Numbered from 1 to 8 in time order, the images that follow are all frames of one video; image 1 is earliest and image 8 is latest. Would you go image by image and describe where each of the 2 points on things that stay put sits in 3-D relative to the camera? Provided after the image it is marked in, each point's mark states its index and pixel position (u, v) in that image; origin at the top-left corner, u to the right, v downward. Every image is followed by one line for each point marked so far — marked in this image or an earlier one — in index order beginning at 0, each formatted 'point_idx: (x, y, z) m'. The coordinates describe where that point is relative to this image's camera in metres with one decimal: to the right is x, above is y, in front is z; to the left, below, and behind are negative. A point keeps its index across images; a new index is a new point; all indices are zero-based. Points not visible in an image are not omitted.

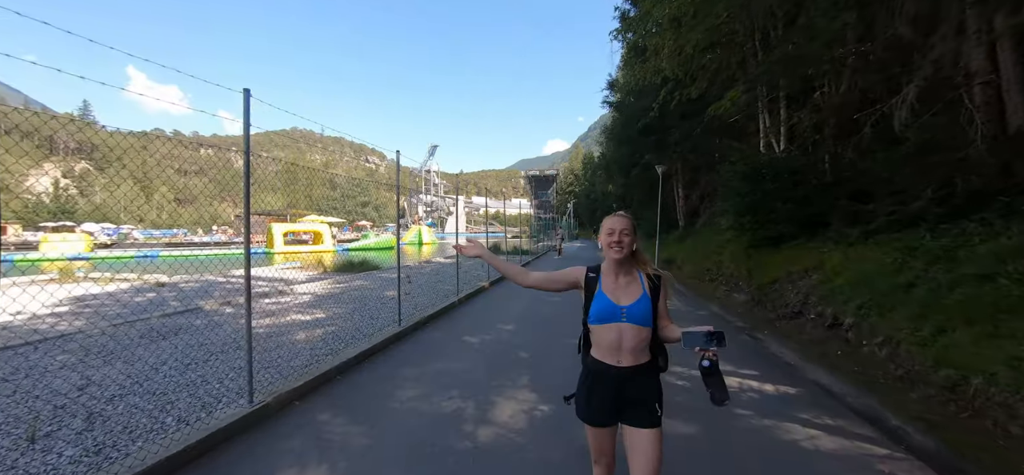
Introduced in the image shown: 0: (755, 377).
0: (+2.8, -1.6, +4.0) m
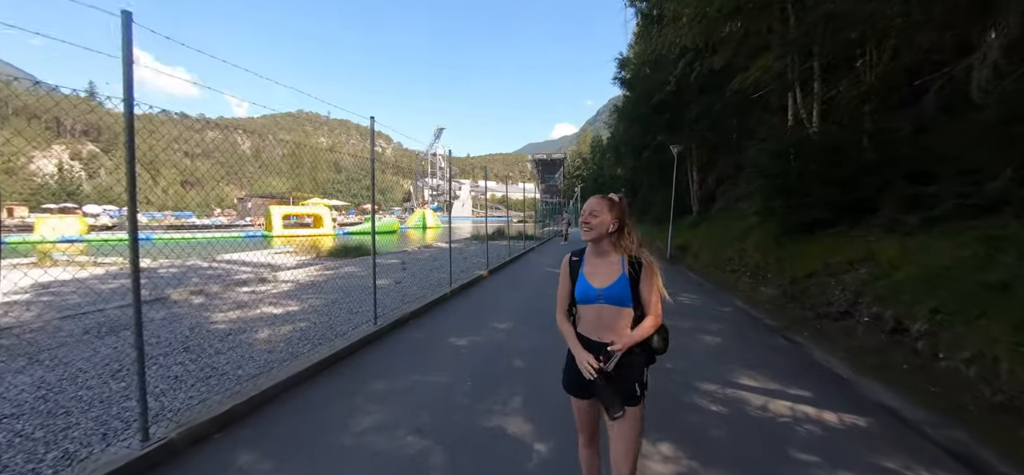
0: (+2.7, -1.5, +3.2) m
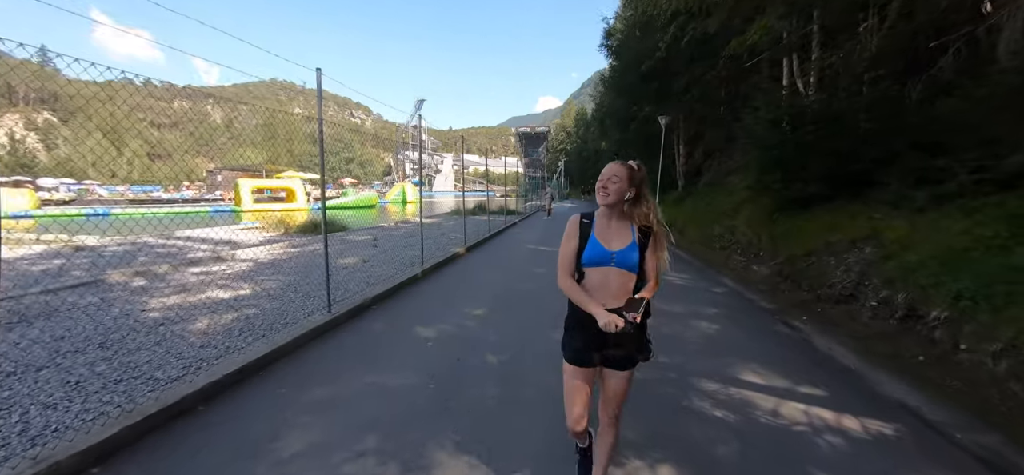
0: (+2.4, -1.3, +2.8) m
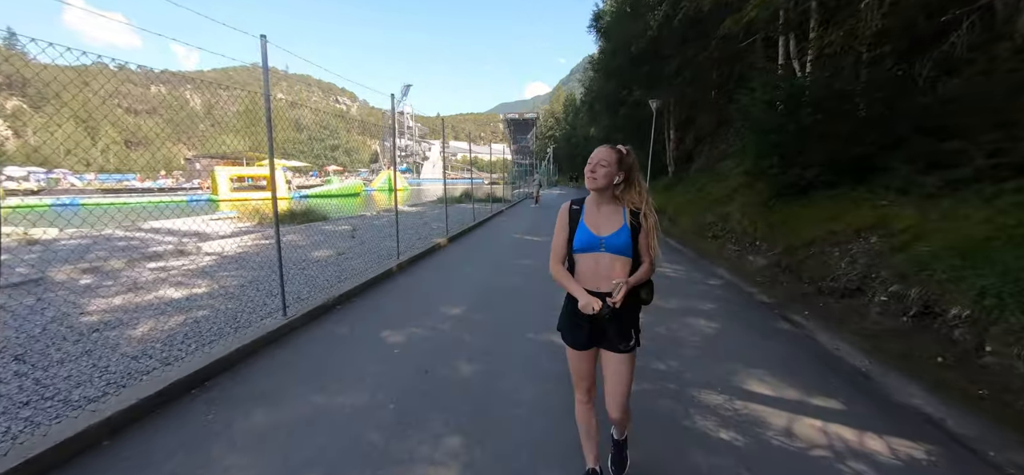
0: (+2.2, -1.2, +2.4) m
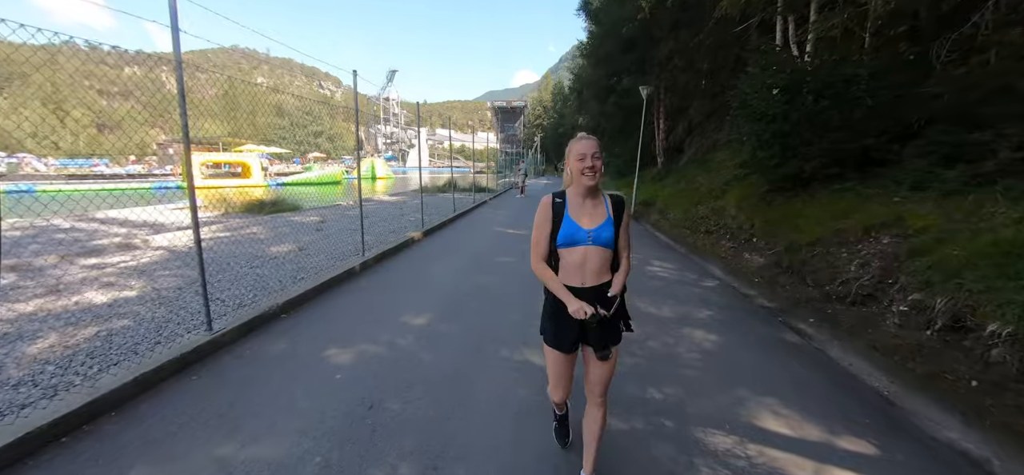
0: (+2.0, -1.3, +2.0) m
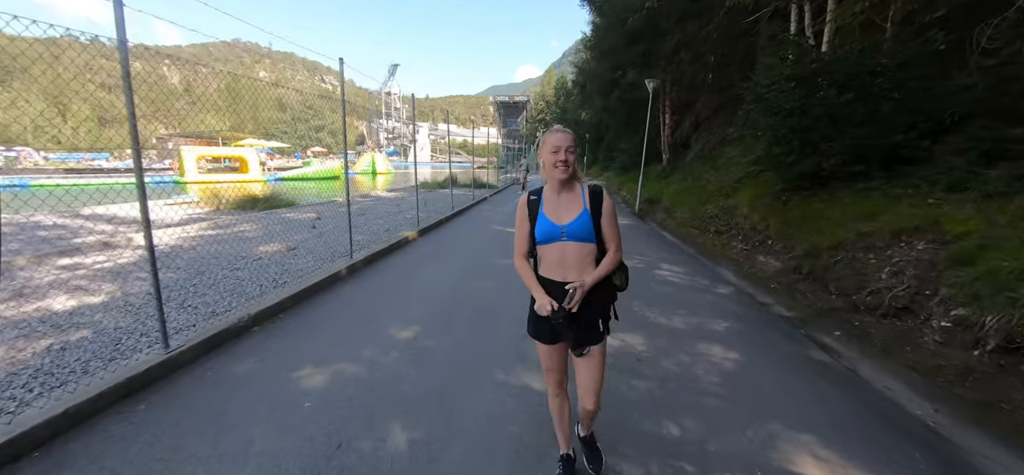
0: (+2.0, -1.3, +1.6) m
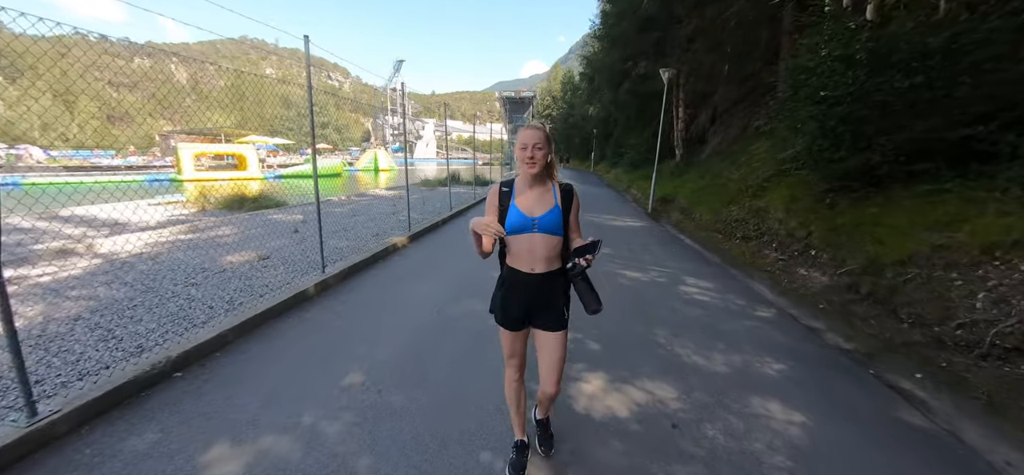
0: (+1.9, -1.5, +0.9) m
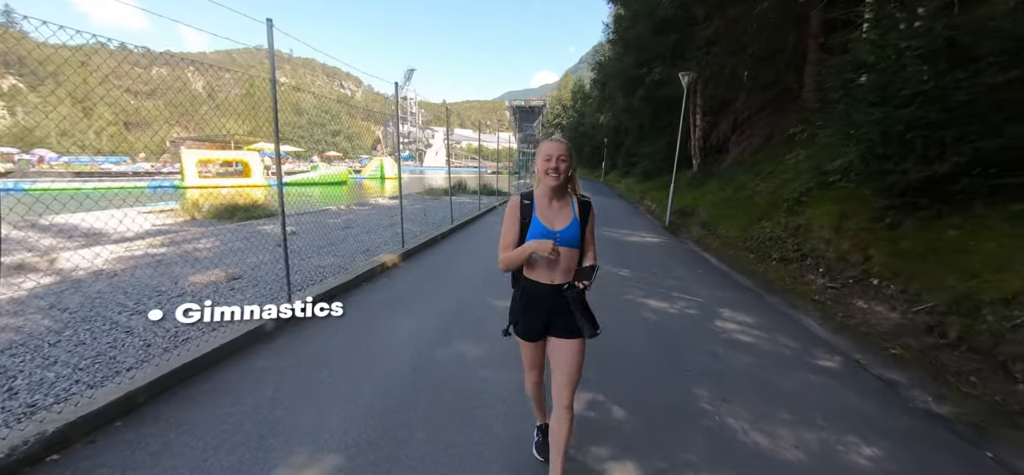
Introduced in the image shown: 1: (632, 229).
0: (+1.9, -1.7, +0.1) m
1: (+3.4, +0.2, +10.0) m
